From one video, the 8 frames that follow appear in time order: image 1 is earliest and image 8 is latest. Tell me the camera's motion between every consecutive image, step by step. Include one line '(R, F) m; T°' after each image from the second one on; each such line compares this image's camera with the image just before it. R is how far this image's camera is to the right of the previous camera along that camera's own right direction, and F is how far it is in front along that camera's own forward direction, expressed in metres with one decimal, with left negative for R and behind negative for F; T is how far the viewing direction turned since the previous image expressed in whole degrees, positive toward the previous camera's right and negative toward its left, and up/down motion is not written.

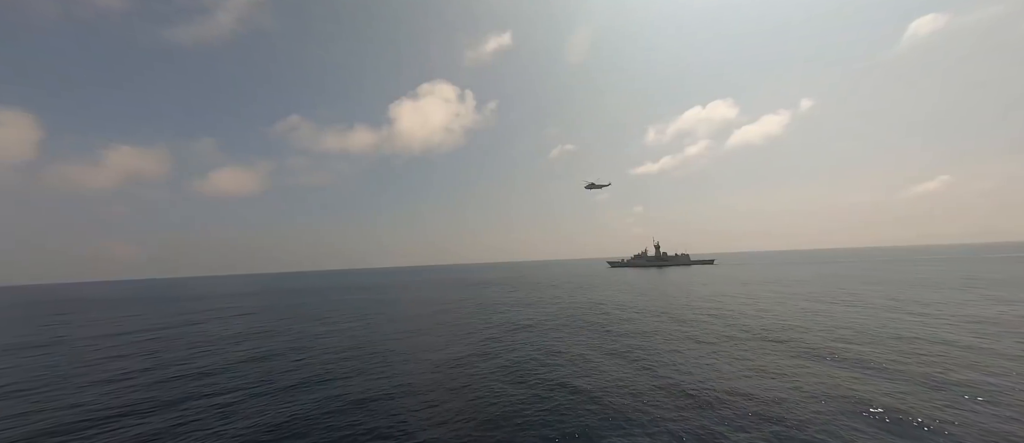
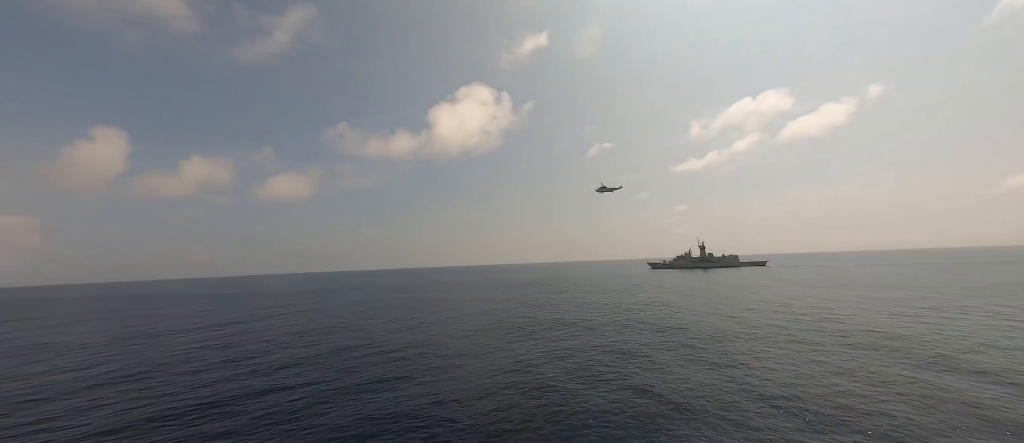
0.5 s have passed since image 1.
(-1.8, +0.9) m; -6°
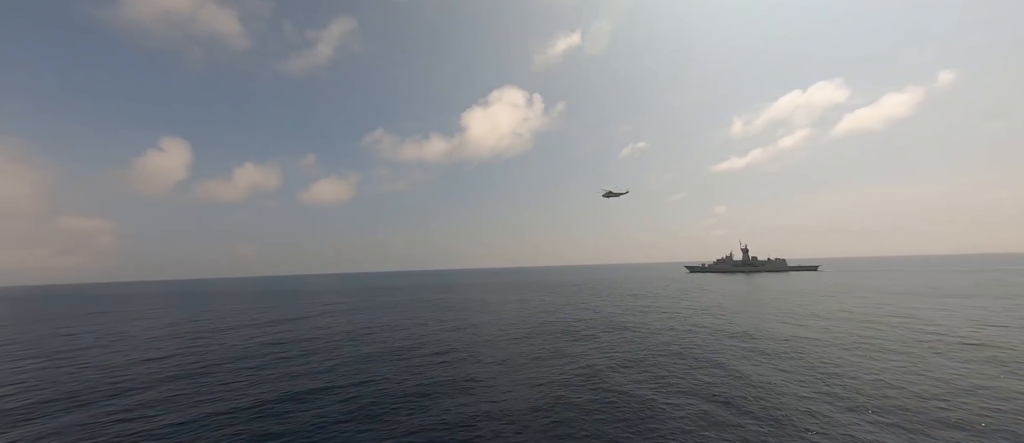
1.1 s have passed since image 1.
(-1.7, +1.0) m; -5°
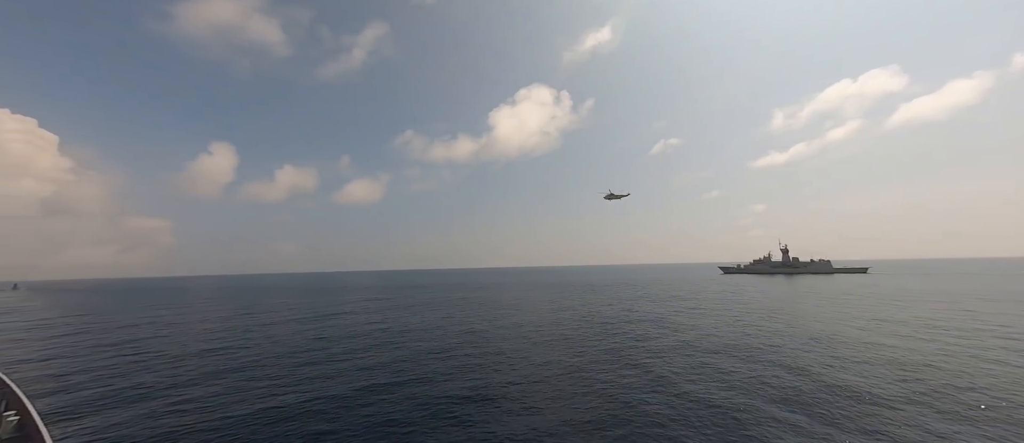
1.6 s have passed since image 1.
(-1.7, +0.6) m; -4°
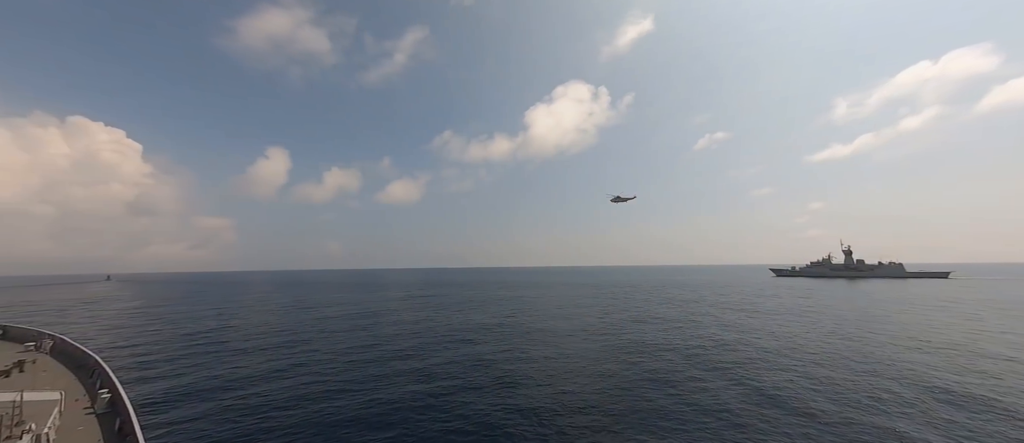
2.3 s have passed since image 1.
(-2.3, +1.0) m; -6°
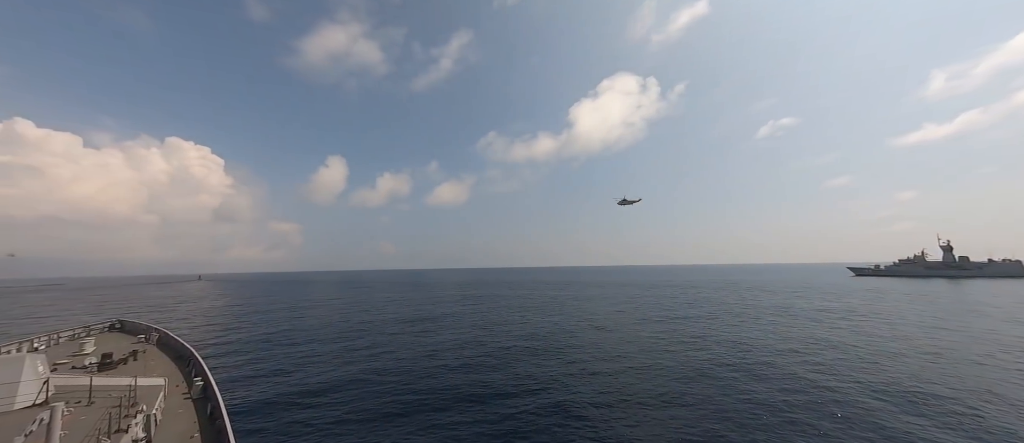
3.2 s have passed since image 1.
(-3.5, +1.6) m; -7°
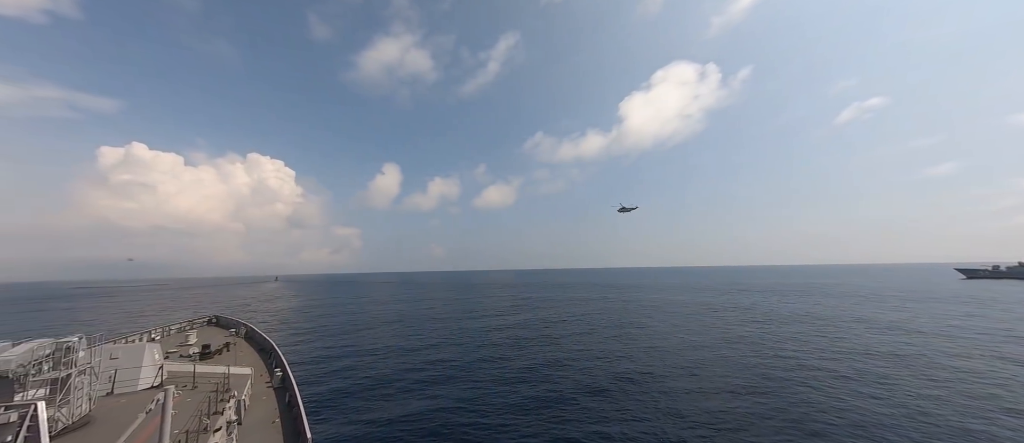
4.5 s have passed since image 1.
(-2.7, +1.5) m; -8°
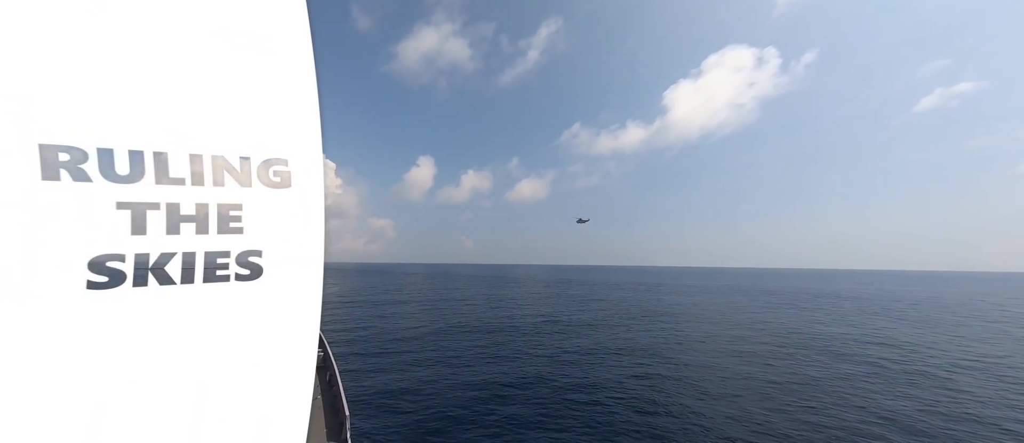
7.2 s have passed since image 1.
(-3.5, +4.0) m; -5°
